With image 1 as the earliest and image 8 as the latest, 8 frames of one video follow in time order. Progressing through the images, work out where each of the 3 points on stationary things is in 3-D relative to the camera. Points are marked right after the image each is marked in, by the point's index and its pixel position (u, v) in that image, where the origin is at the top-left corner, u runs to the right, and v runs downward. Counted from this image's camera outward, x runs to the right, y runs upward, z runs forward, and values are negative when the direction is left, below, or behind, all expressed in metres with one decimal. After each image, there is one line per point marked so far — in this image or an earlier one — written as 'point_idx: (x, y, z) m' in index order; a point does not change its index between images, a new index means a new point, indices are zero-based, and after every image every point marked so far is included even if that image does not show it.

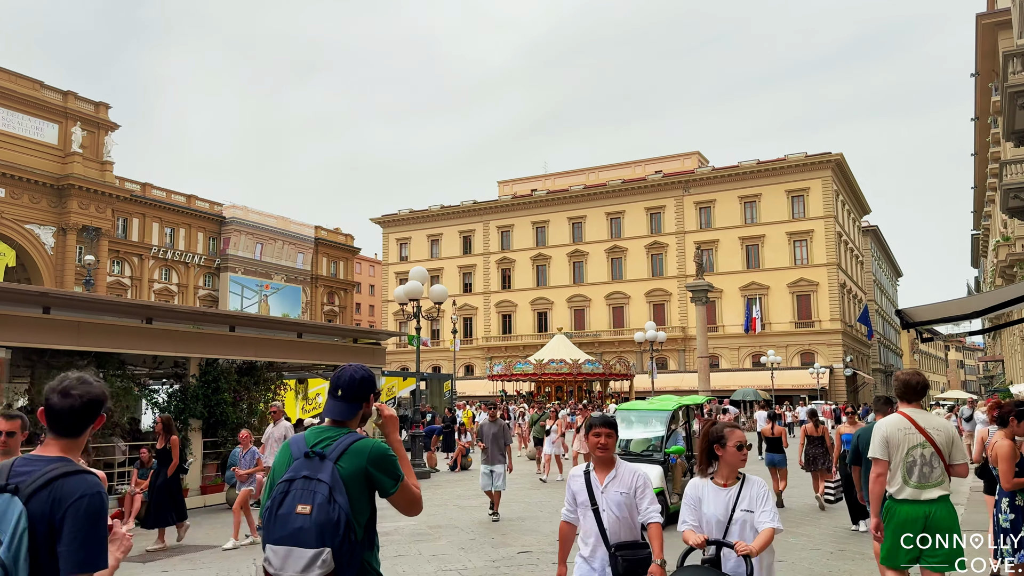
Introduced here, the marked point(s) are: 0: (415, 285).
0: (-1.6, +0.1, +12.6) m
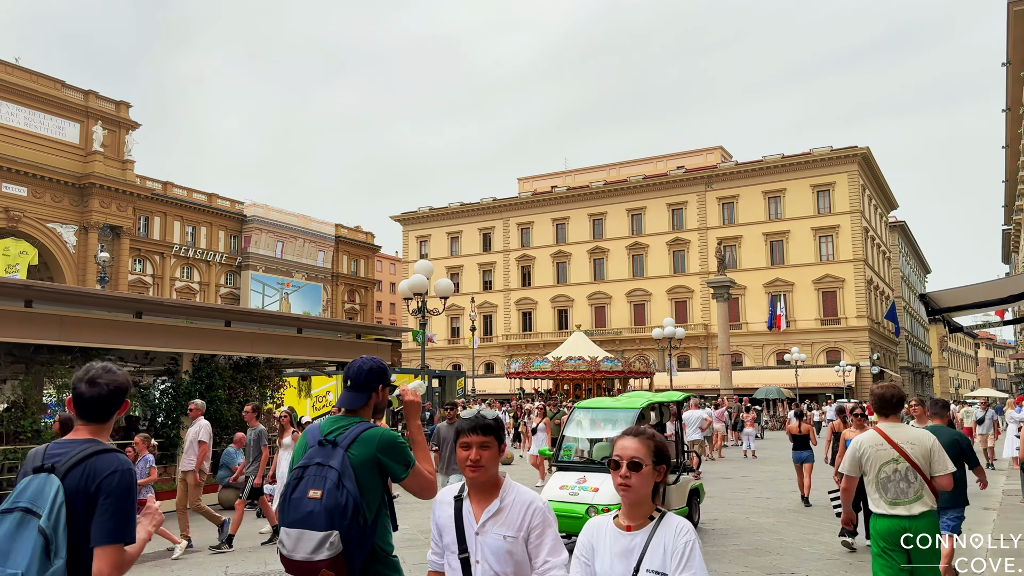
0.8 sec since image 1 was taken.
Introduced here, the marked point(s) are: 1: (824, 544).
0: (-1.5, +0.2, +12.2) m
1: (+3.5, -2.9, +8.6) m
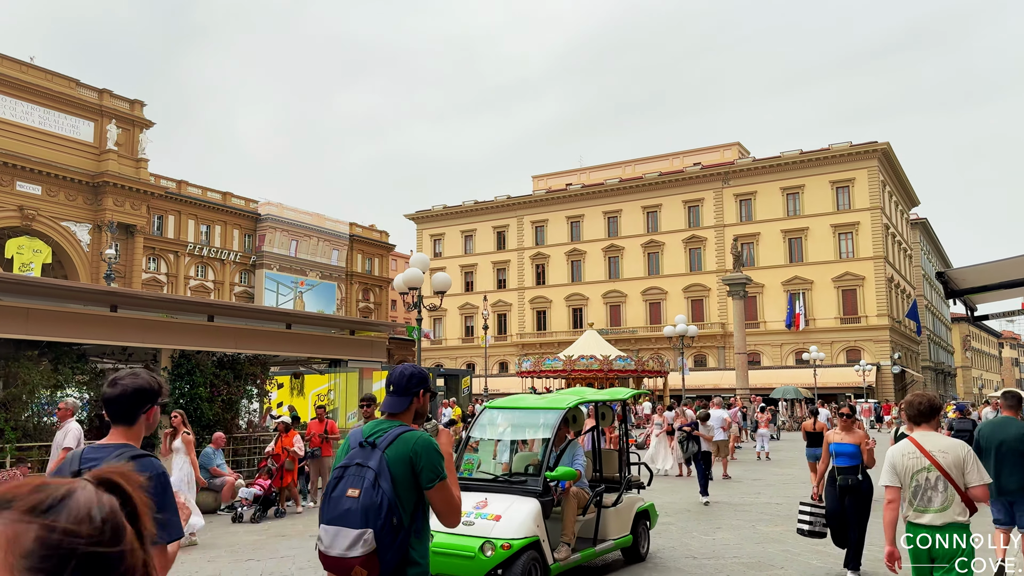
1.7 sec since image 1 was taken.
0: (-1.5, +0.2, +11.7) m
1: (+3.4, -2.8, +8.0) m
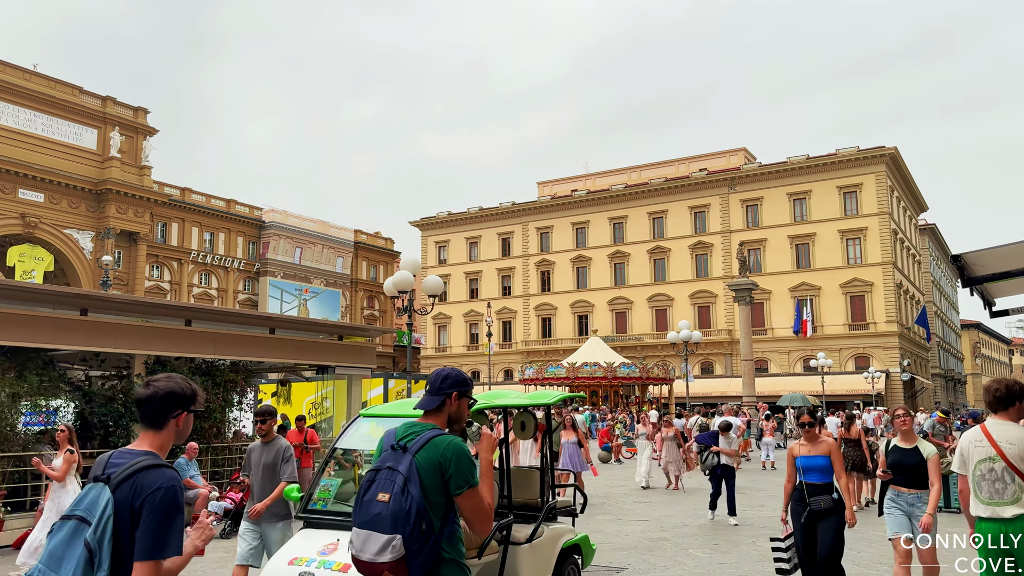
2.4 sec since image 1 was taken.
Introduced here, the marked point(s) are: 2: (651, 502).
0: (-1.6, +0.2, +11.3) m
1: (+3.2, -2.8, +7.6) m
2: (+2.3, -3.7, +13.3) m
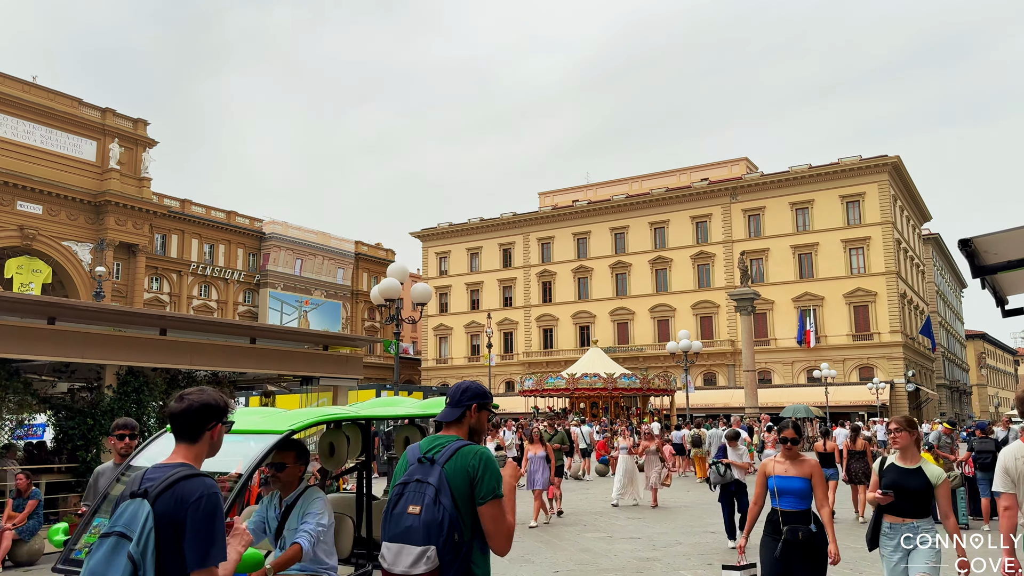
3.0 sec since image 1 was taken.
0: (-1.7, +0.1, +11.0) m
1: (+3.1, -2.8, +7.2) m
2: (+2.2, -3.9, +12.9) m
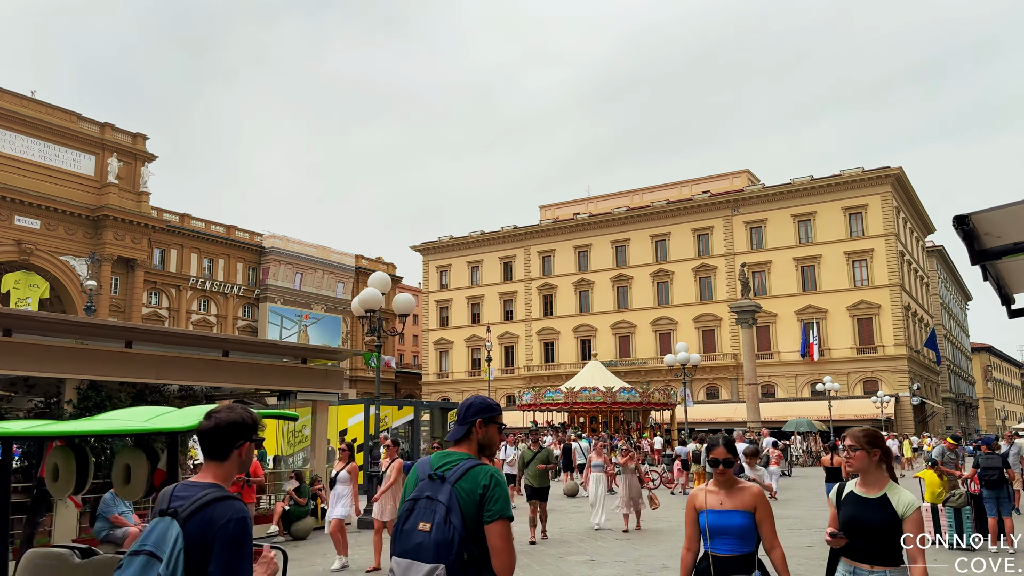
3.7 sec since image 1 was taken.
0: (-1.9, -0.1, +10.6) m
1: (+2.9, -2.9, +6.7) m
2: (+2.0, -4.0, +12.4) m
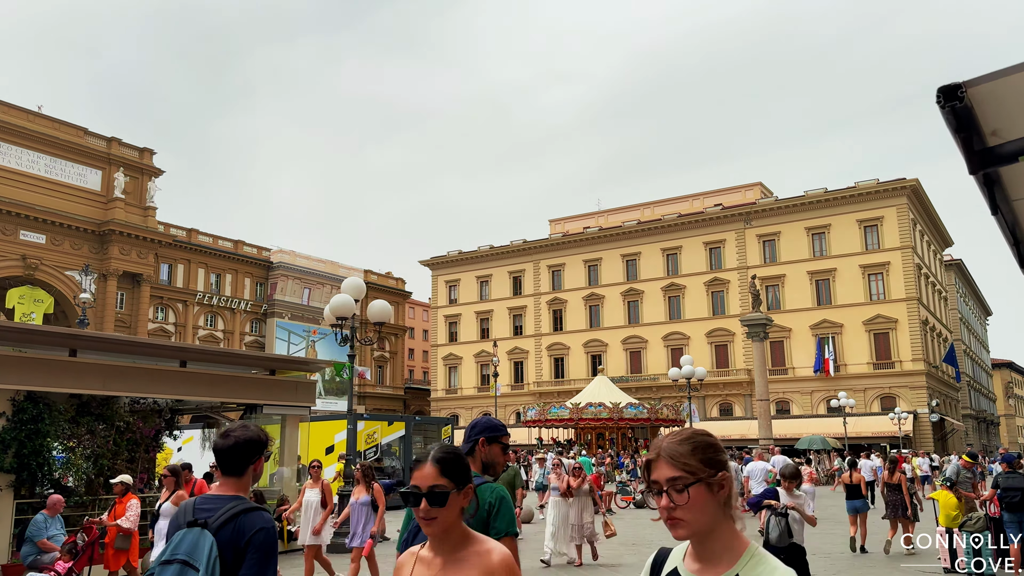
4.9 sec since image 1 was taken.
0: (-2.2, -0.1, +9.9) m
1: (+2.6, -2.9, +5.9) m
2: (+1.9, -4.1, +11.6) m
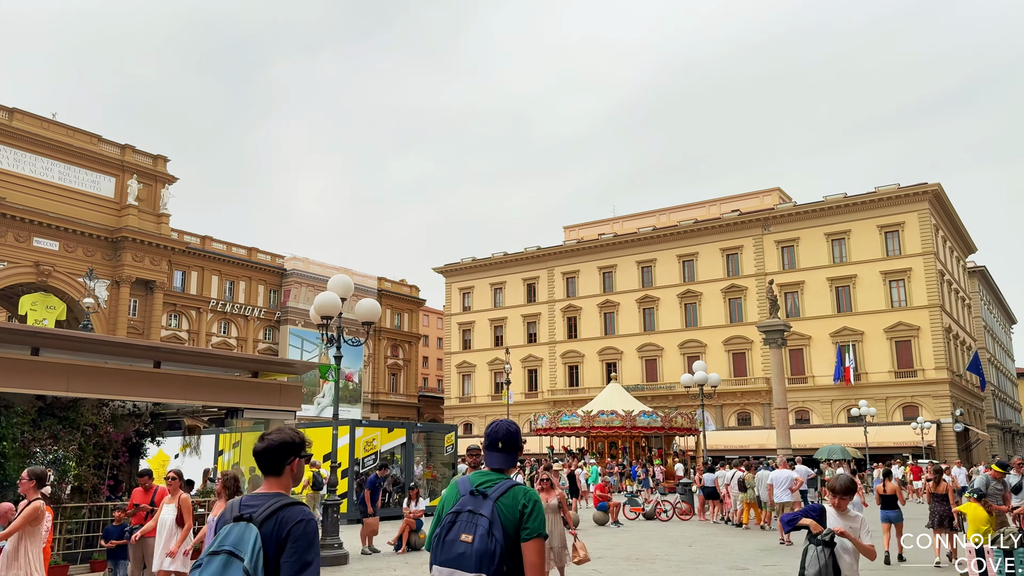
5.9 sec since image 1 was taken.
0: (-2.2, -0.1, +9.4) m
1: (+2.5, -2.8, +5.2) m
2: (+1.9, -4.1, +10.9) m
